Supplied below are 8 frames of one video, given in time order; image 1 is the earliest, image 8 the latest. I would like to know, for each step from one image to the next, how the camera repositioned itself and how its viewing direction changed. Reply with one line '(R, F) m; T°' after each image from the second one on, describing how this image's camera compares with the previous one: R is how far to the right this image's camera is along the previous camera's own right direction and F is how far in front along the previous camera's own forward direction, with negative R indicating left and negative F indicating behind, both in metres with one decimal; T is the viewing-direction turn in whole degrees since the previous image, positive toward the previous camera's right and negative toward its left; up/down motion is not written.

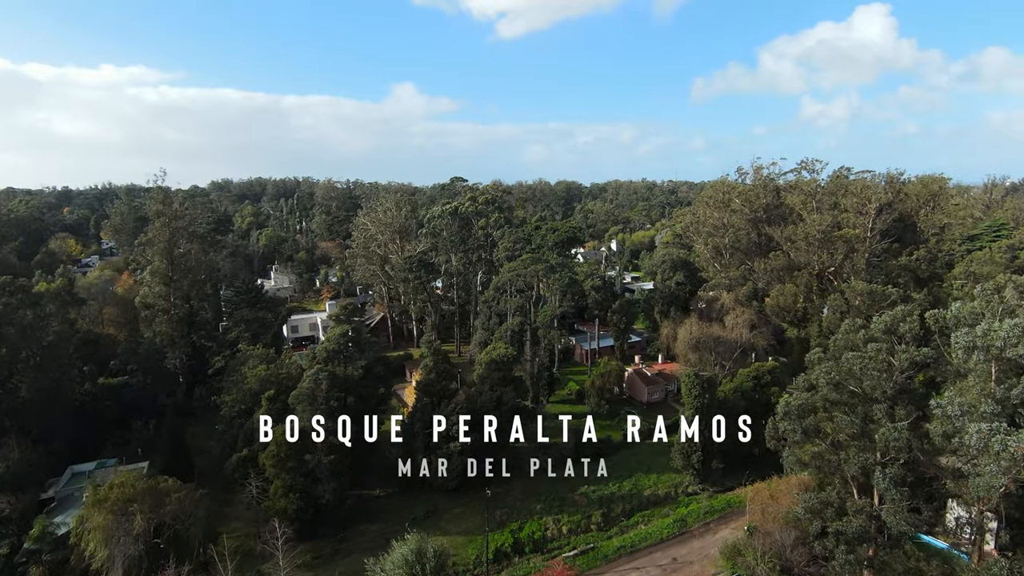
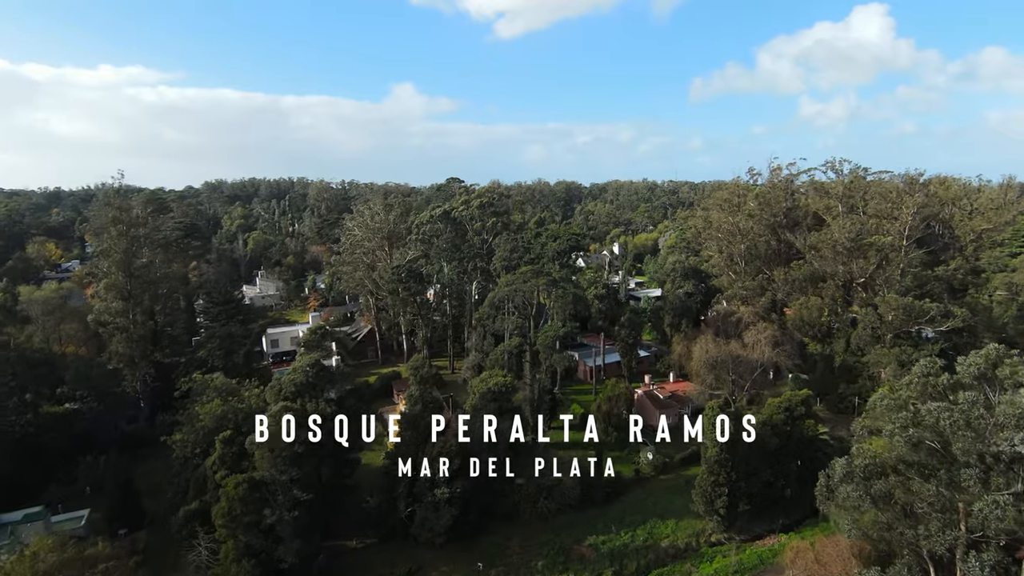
(+0.1, +2.8) m; 0°
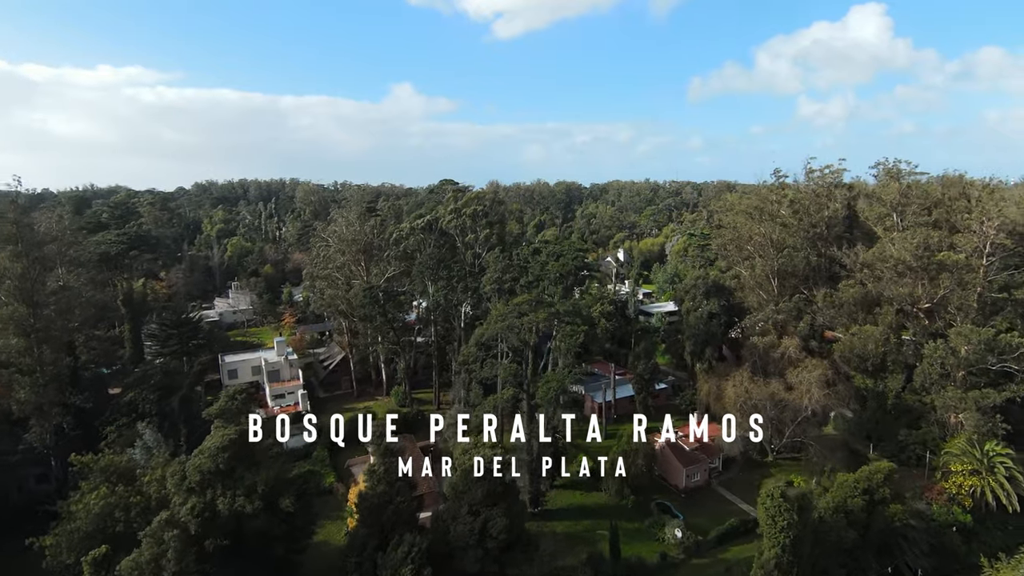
(+0.2, +4.7) m; 0°
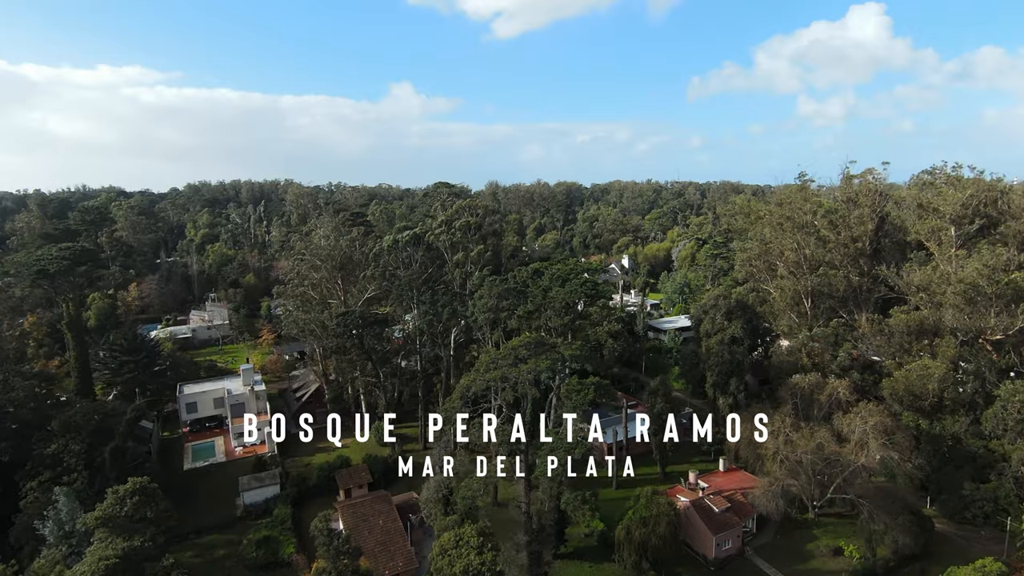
(+0.1, +3.6) m; 0°
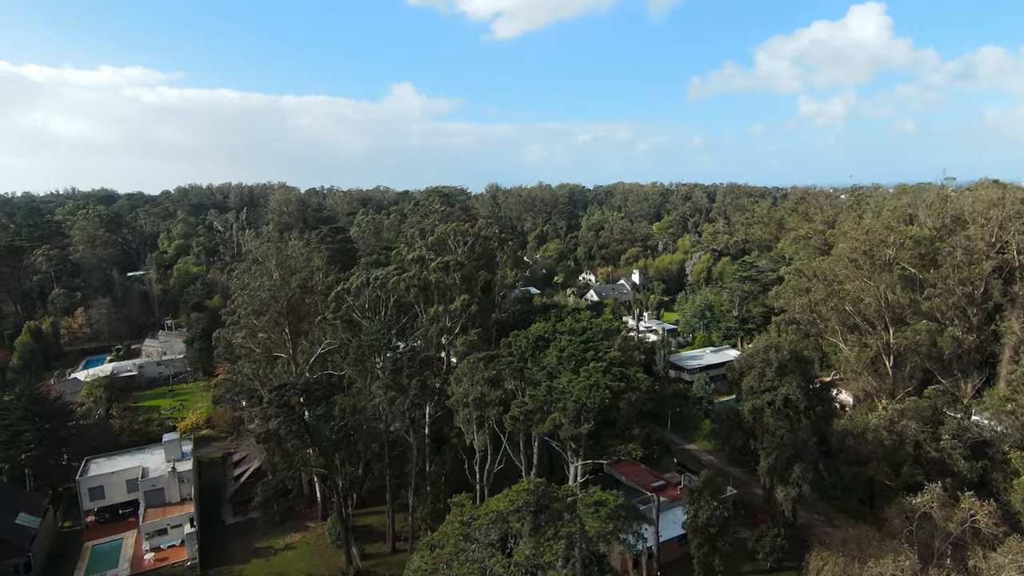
(+0.2, +5.8) m; 0°
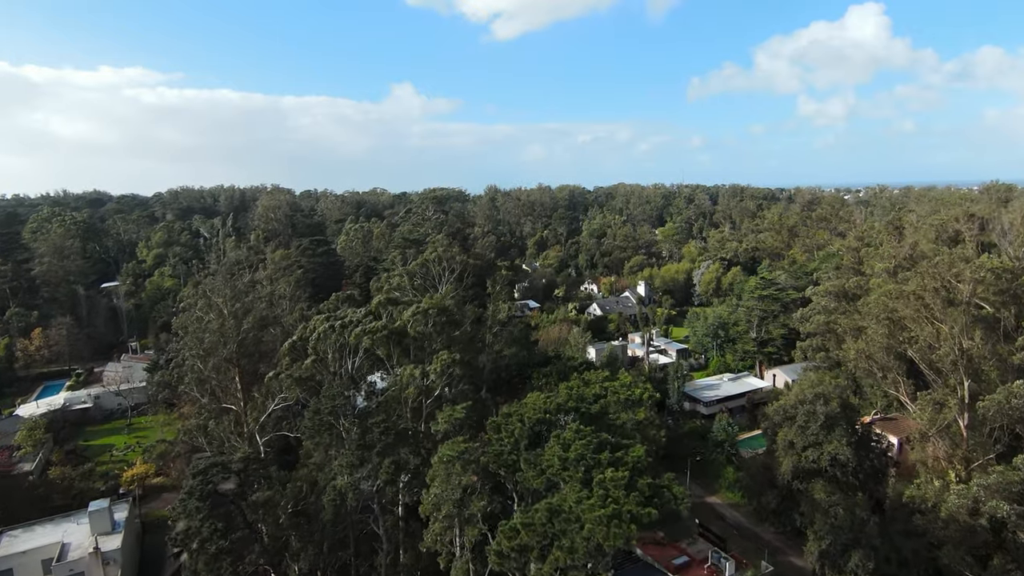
(+0.2, +3.5) m; 0°
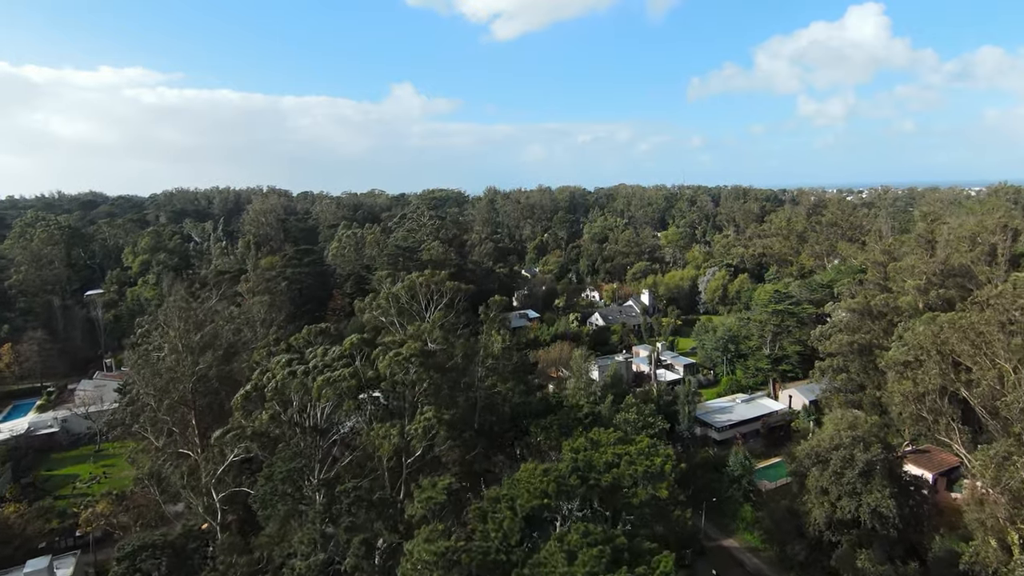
(+0.1, +2.2) m; 0°
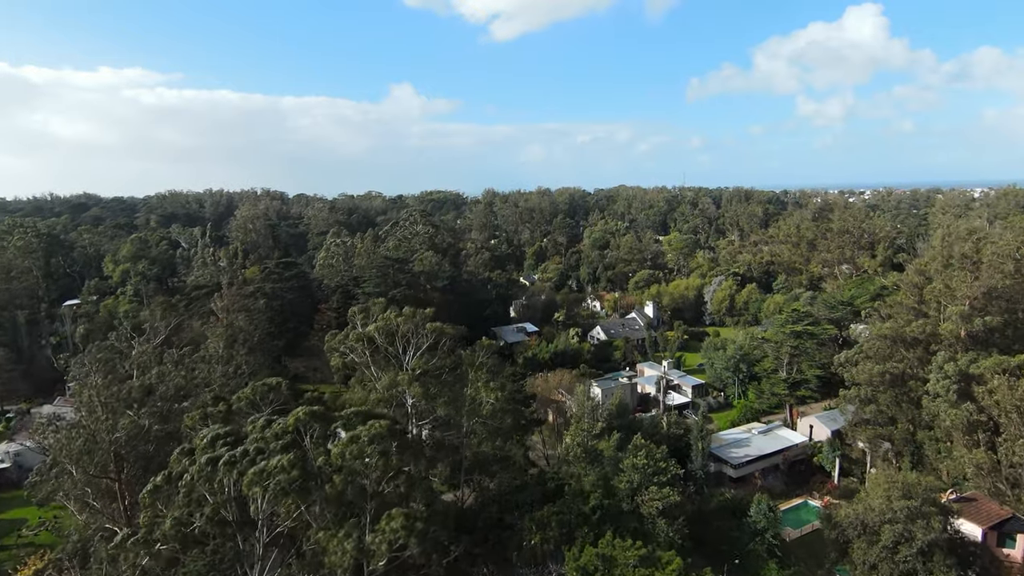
(+0.2, +2.6) m; 0°
